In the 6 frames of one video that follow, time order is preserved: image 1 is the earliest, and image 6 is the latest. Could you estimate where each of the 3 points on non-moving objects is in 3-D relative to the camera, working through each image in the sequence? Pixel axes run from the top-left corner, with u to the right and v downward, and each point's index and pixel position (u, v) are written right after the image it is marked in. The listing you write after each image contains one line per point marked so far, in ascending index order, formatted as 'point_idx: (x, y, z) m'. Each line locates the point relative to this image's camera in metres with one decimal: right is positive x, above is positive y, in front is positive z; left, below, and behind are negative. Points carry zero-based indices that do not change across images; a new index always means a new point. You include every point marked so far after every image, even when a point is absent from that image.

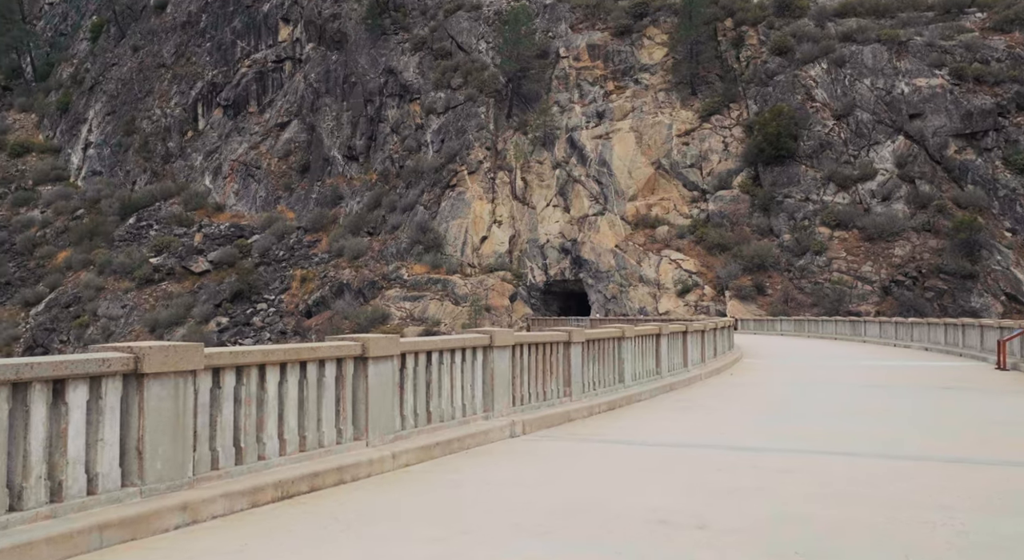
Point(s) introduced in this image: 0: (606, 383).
0: (+1.5, -1.4, +15.4) m
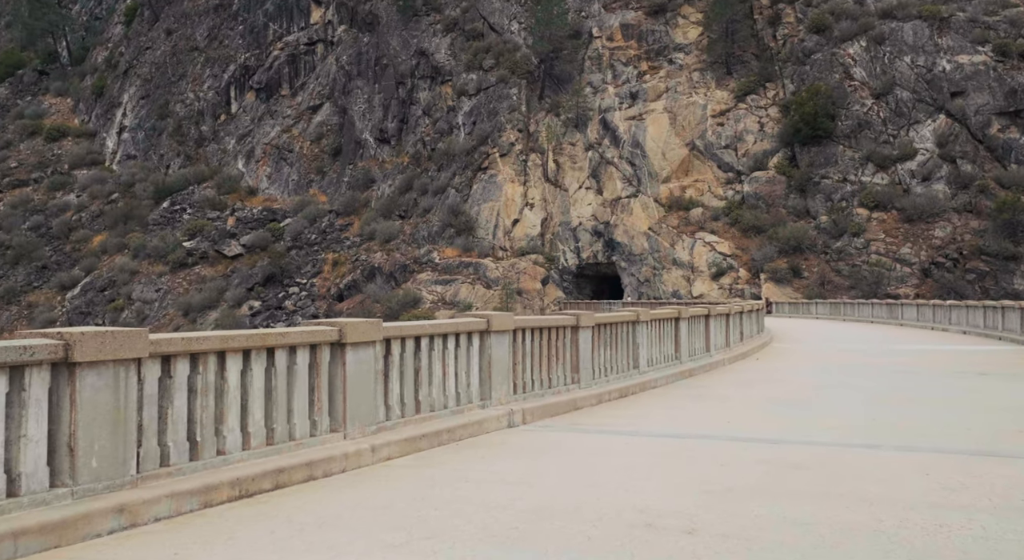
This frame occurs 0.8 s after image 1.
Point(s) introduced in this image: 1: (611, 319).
0: (+1.5, -1.1, +14.5) m
1: (+1.4, -0.4, +13.9) m
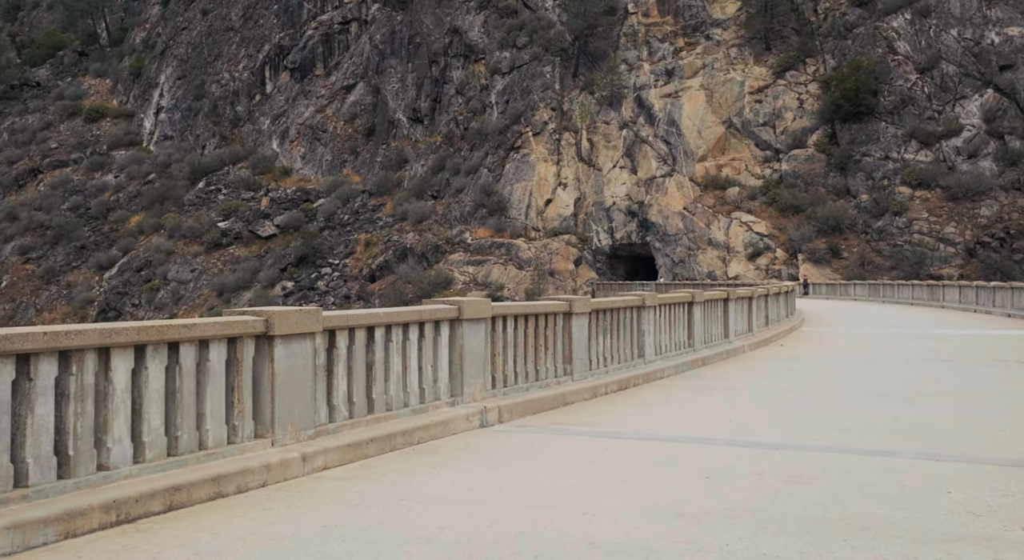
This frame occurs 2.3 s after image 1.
0: (+1.3, -1.0, +13.3) m
1: (+1.2, -0.3, +12.7) m
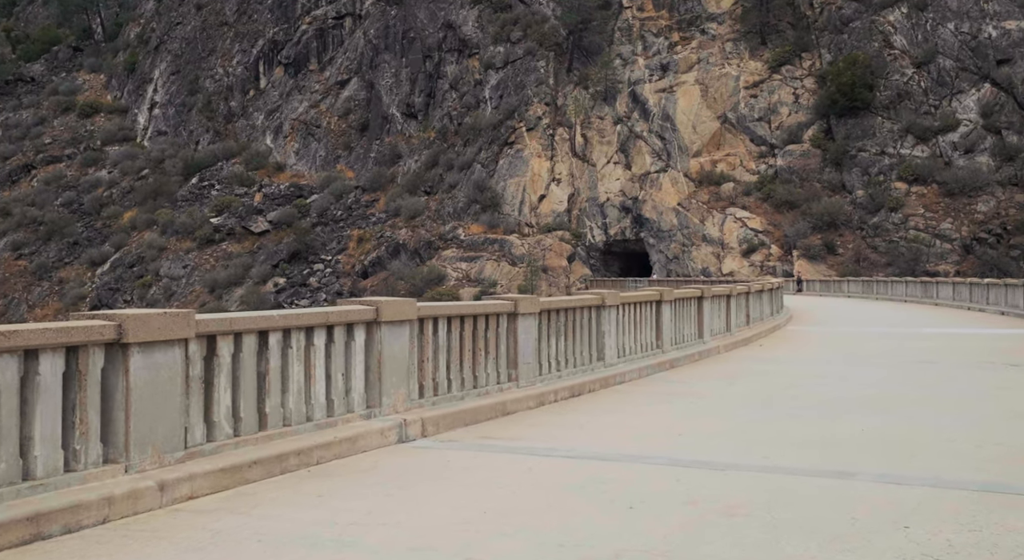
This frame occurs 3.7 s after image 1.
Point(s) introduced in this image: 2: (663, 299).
0: (+0.7, -0.9, +12.5) m
1: (+0.6, -0.2, +12.0) m
2: (+2.2, -0.3, +15.9) m
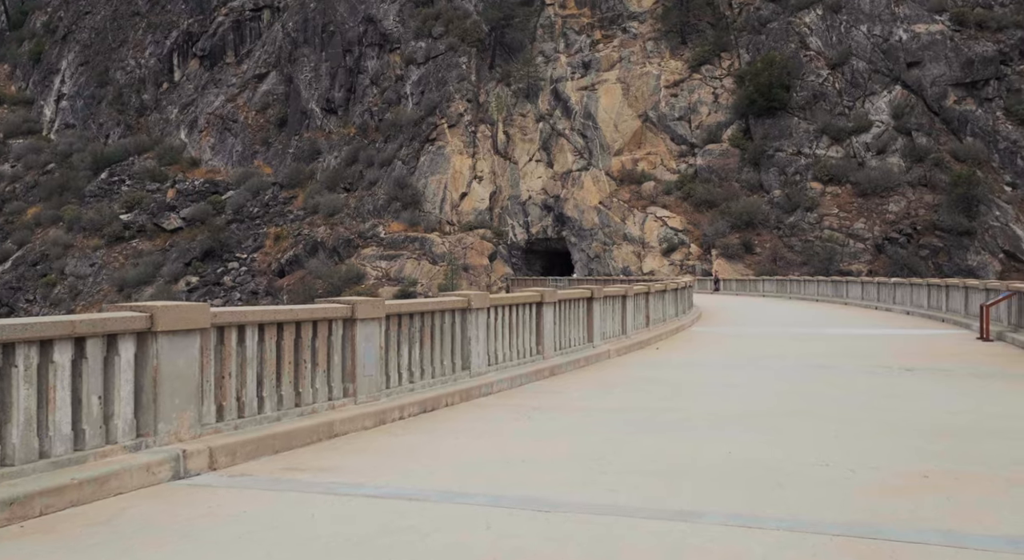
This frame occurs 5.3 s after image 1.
0: (-0.8, -1.0, +11.5) m
1: (-0.9, -0.3, +10.9) m
2: (+0.4, -0.3, +14.9) m
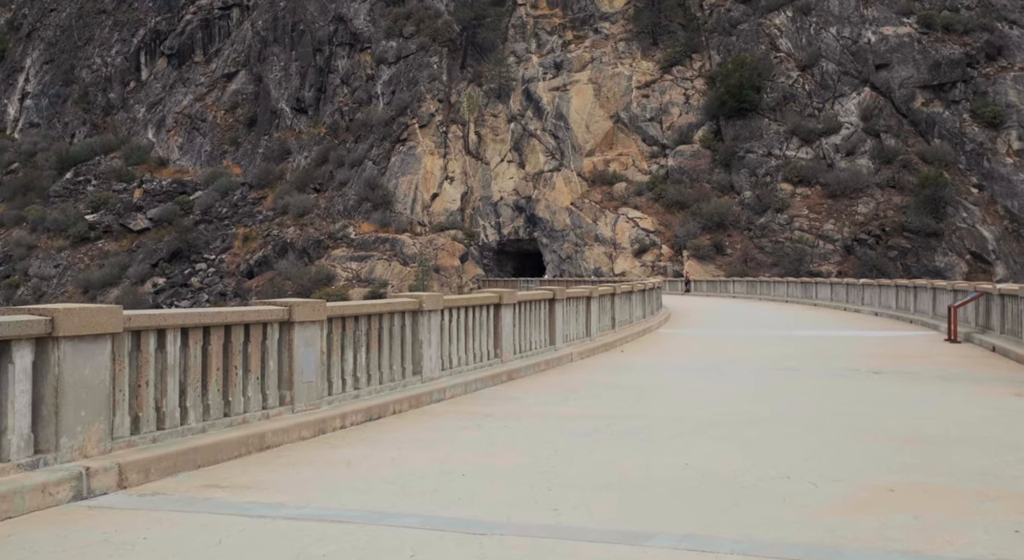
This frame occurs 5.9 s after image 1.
0: (-1.3, -1.0, +11.0) m
1: (-1.4, -0.3, +10.4) m
2: (-0.1, -0.3, +14.4) m
